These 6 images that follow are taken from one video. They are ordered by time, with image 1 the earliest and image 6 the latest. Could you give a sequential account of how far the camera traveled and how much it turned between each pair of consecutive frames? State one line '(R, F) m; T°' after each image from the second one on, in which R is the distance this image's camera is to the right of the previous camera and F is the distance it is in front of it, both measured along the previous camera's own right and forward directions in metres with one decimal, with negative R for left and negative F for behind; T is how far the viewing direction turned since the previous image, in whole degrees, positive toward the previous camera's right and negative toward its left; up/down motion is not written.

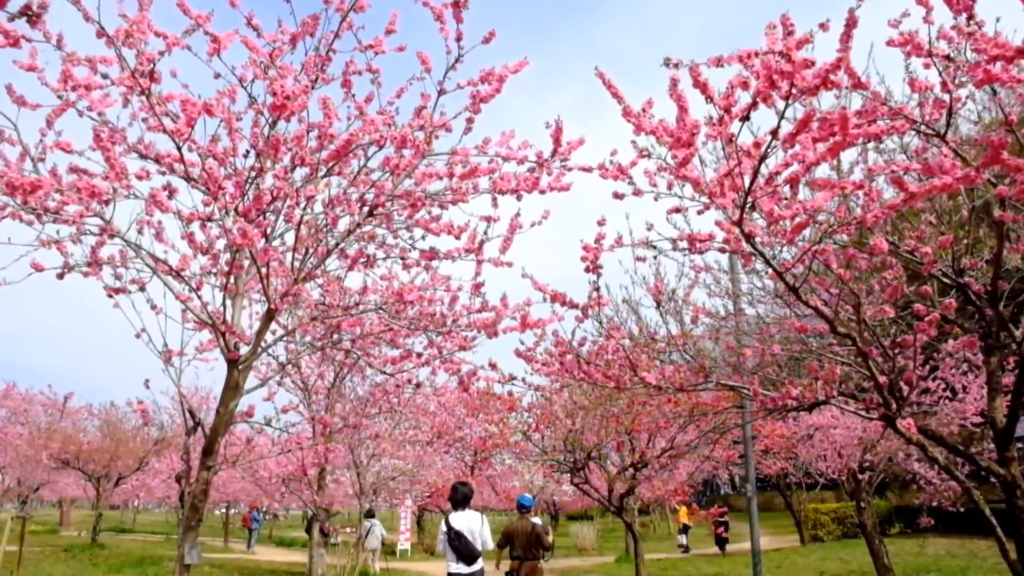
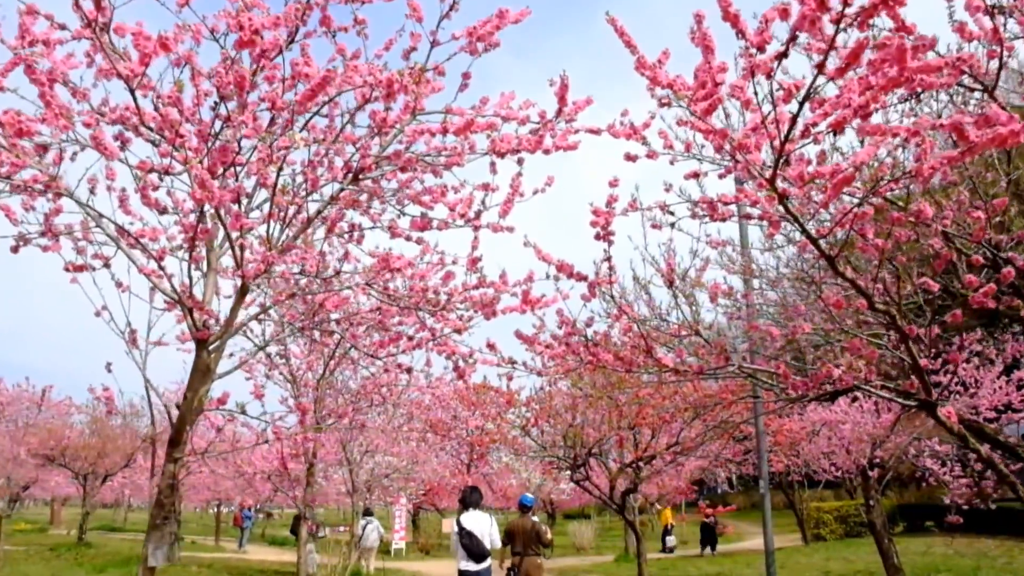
(0.0, +0.5) m; 0°
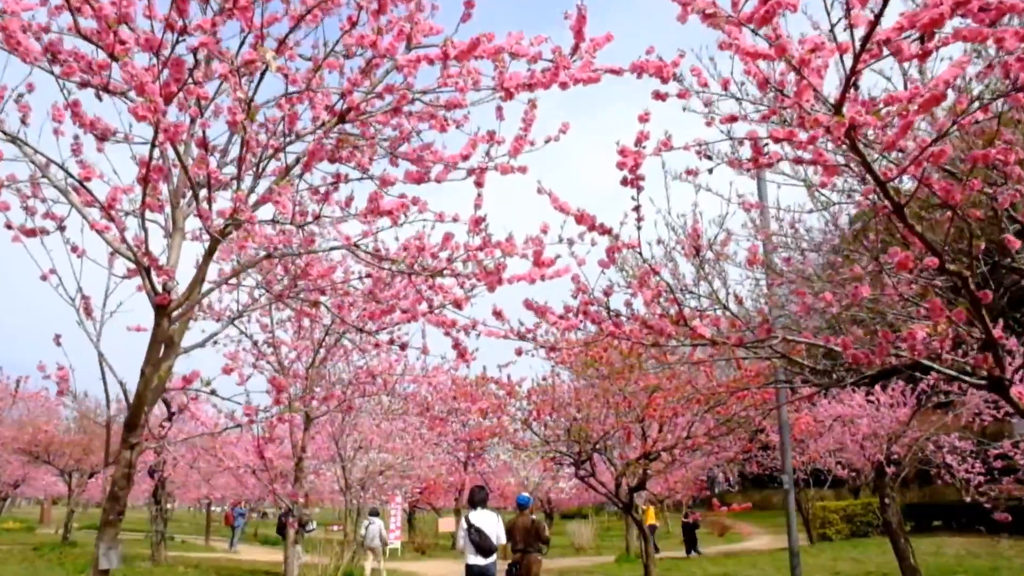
(0.0, +0.6) m; 0°
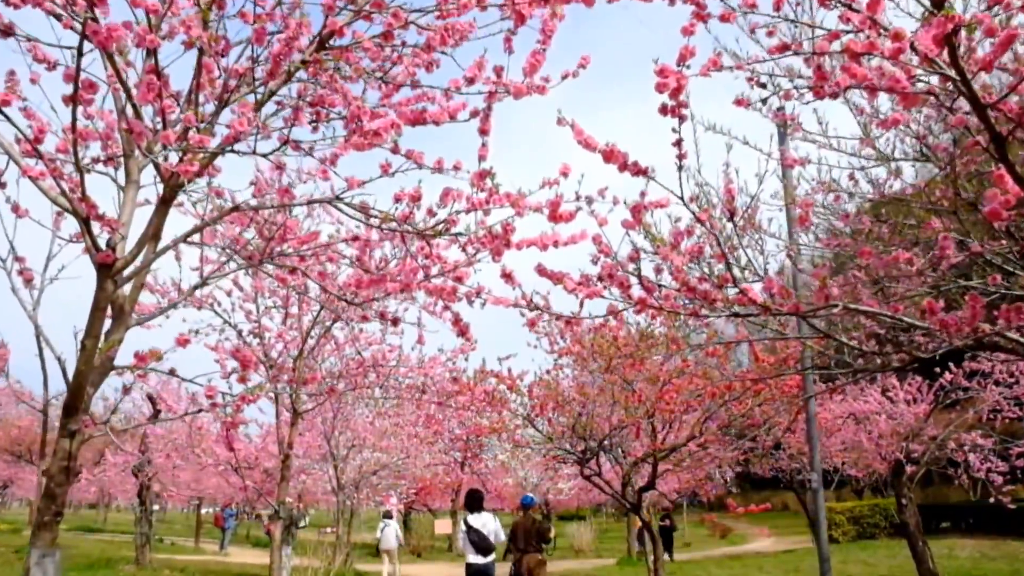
(0.0, +0.7) m; 0°
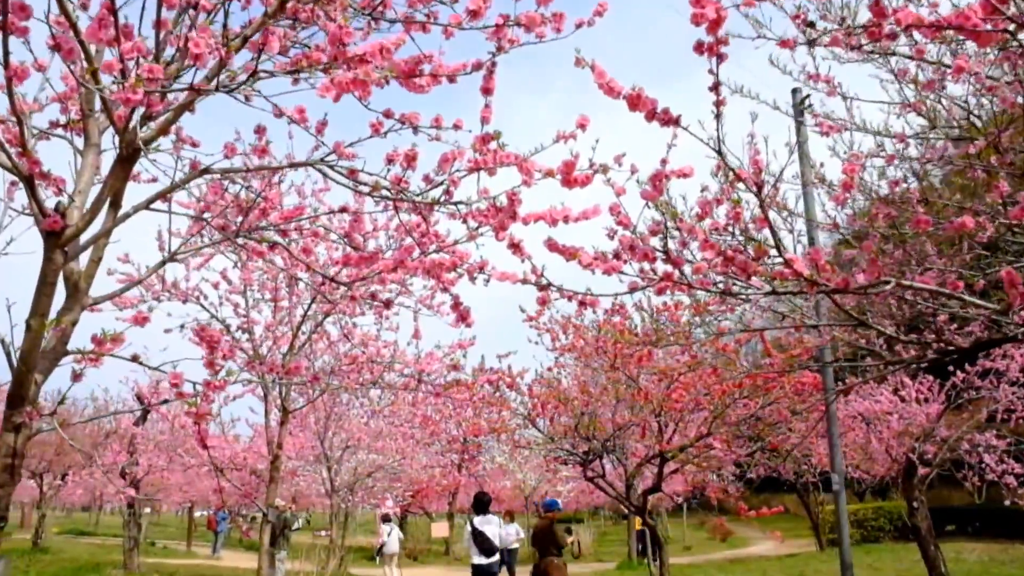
(0.0, +0.4) m; 0°
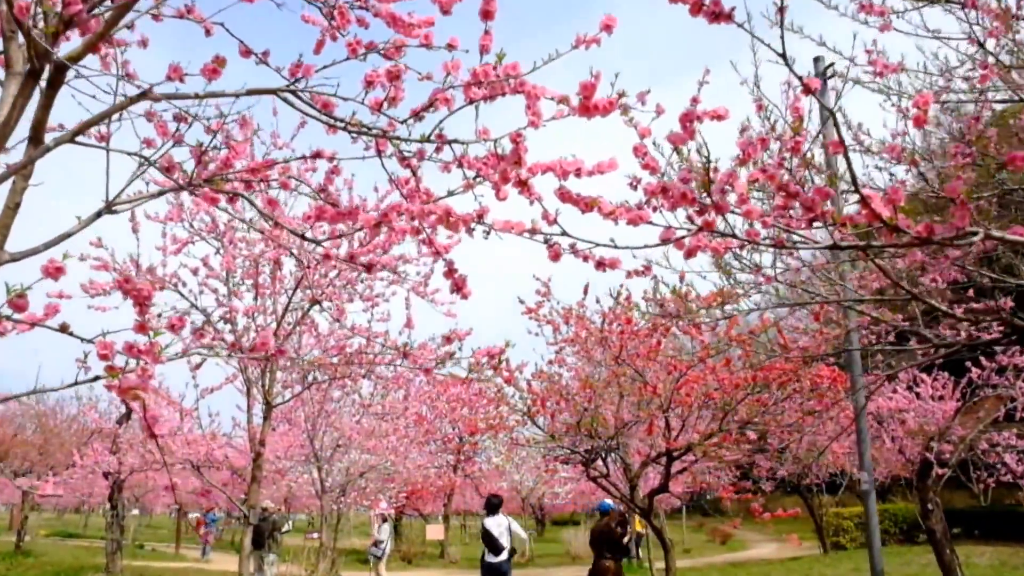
(0.0, +0.6) m; 0°
